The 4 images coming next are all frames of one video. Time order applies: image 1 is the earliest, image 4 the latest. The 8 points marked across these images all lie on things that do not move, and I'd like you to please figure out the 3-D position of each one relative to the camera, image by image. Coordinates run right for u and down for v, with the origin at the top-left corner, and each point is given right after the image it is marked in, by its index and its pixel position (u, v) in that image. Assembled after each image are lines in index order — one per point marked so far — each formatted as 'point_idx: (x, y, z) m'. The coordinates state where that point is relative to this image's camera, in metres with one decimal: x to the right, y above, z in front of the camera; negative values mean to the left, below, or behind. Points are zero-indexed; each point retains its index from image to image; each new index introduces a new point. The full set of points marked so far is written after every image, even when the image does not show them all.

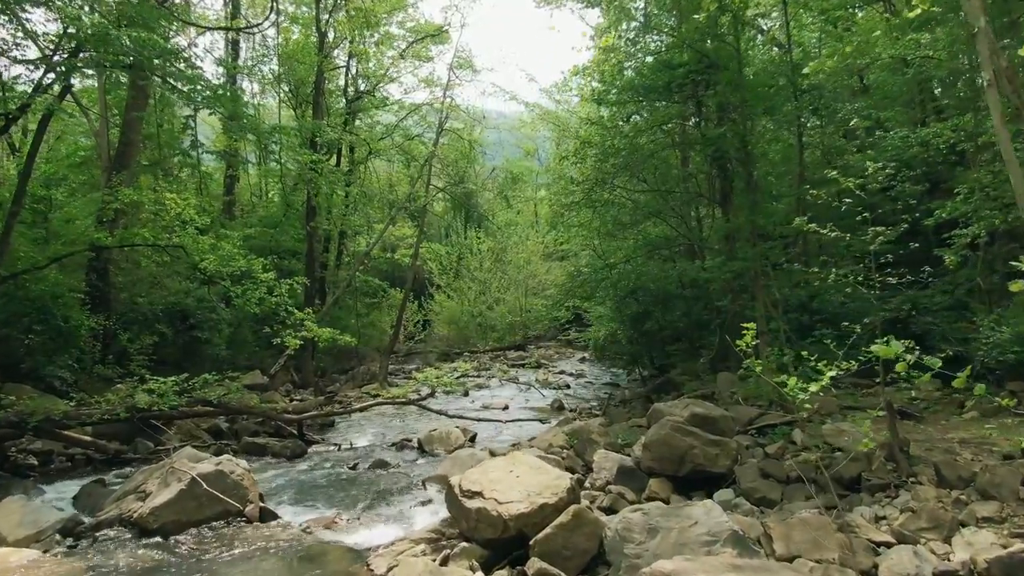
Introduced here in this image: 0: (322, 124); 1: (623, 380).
0: (-5.6, +4.7, +18.4) m
1: (+3.3, -2.8, +18.9) m
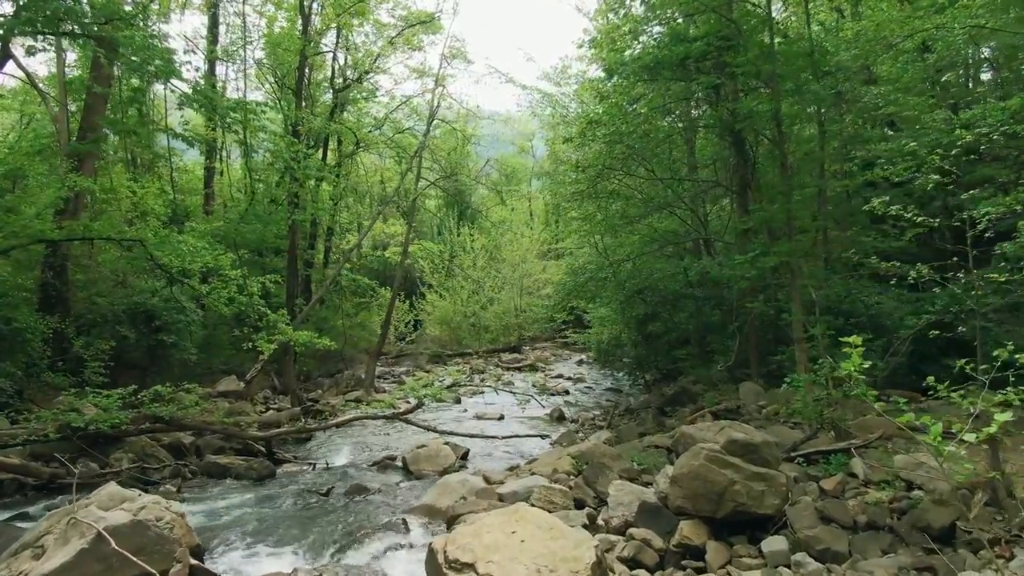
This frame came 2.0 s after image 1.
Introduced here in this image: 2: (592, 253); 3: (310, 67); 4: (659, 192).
0: (-5.7, +4.8, +17.1) m
1: (+3.2, -2.8, +17.7) m
2: (+1.9, +0.9, +15.3) m
3: (-6.2, +6.8, +19.4) m
4: (+3.0, +1.9, +12.7) m
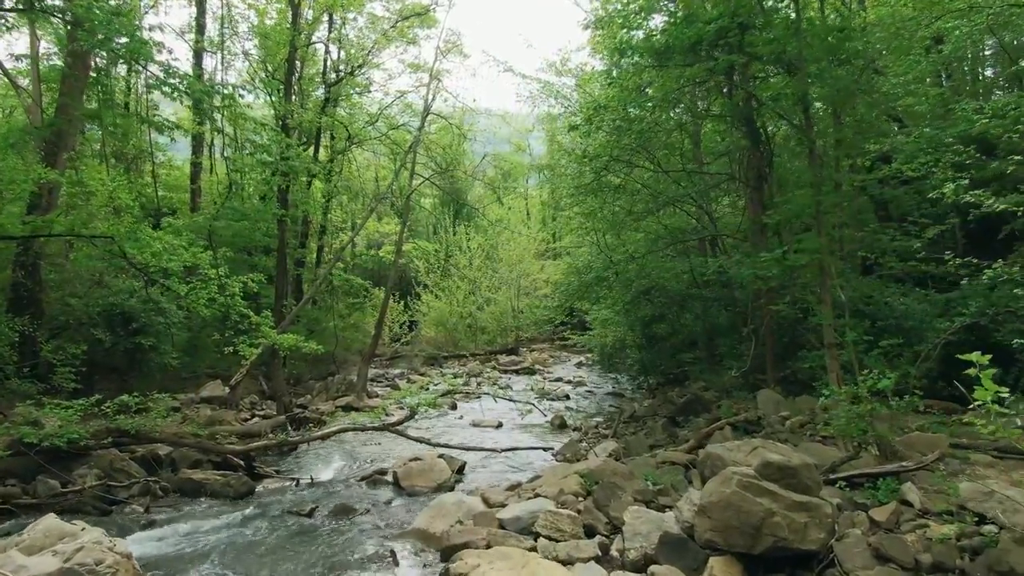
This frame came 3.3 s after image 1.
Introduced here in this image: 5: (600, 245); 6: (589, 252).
0: (-5.8, +4.8, +16.3) m
1: (+3.2, -2.8, +17.0) m
2: (+1.9, +0.8, +14.6) m
3: (-6.3, +6.8, +18.6) m
4: (+3.0, +1.9, +12.0) m
5: (+2.0, +1.0, +14.5) m
6: (+1.8, +0.9, +14.9) m
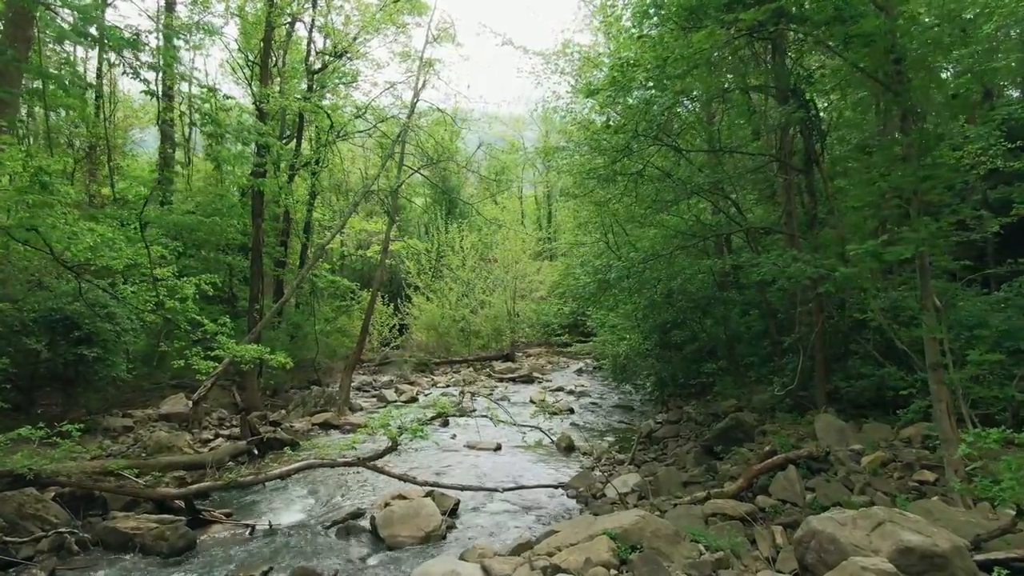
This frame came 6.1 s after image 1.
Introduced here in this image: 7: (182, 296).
0: (-5.8, +4.7, +14.6) m
1: (+3.1, -2.8, +15.4) m
2: (+1.9, +0.8, +13.0) m
3: (-6.4, +6.8, +16.9) m
4: (+3.0, +1.9, +10.3) m
5: (+2.0, +1.0, +12.9) m
6: (+1.8, +0.8, +13.3) m
7: (-5.7, -0.1, +11.0) m
